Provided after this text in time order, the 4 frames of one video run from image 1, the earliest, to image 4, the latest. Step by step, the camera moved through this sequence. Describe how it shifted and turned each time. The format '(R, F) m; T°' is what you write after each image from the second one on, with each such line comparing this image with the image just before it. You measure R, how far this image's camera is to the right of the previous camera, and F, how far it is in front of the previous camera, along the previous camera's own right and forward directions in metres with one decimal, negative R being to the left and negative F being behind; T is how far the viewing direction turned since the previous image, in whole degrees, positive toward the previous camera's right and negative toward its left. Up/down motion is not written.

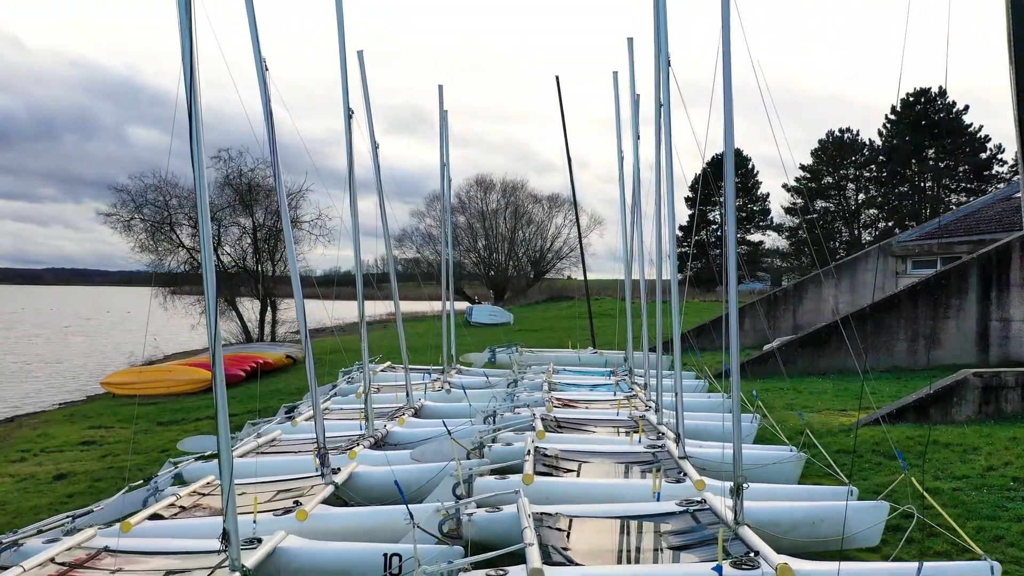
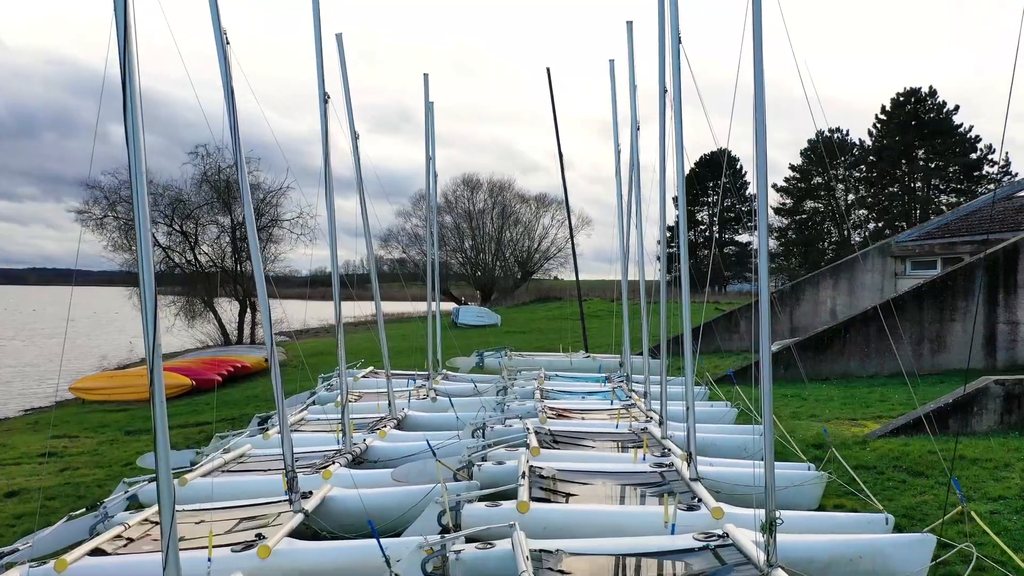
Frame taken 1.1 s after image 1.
(0.0, +0.7) m; +1°
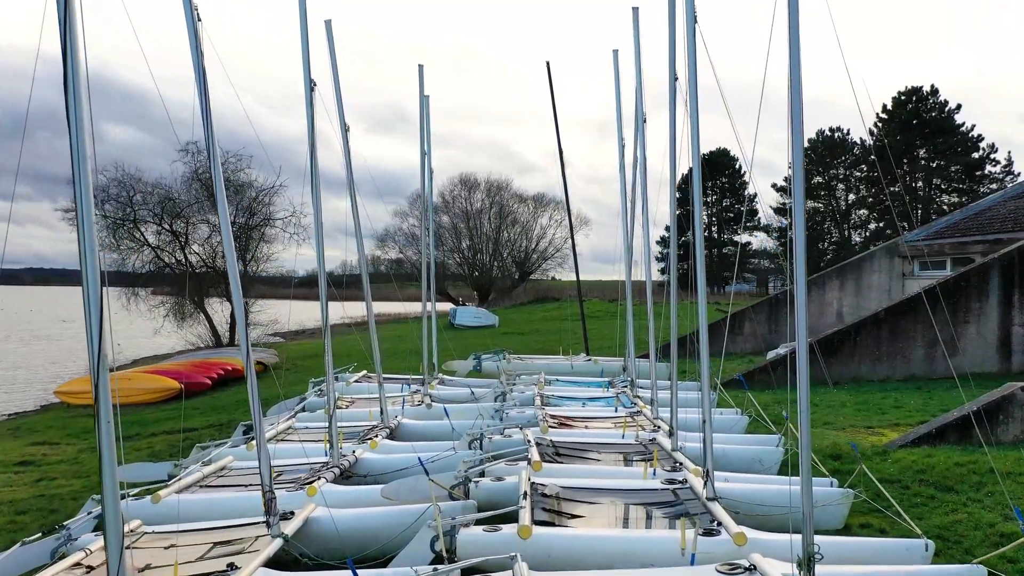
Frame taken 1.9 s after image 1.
(0.0, +0.5) m; 0°
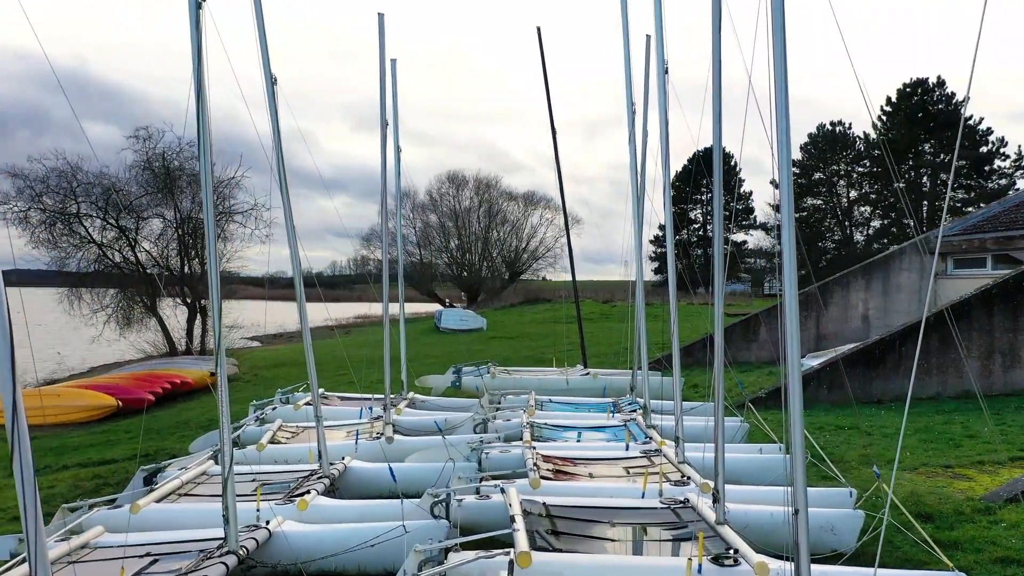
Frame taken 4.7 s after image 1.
(+0.1, +2.0) m; +1°
